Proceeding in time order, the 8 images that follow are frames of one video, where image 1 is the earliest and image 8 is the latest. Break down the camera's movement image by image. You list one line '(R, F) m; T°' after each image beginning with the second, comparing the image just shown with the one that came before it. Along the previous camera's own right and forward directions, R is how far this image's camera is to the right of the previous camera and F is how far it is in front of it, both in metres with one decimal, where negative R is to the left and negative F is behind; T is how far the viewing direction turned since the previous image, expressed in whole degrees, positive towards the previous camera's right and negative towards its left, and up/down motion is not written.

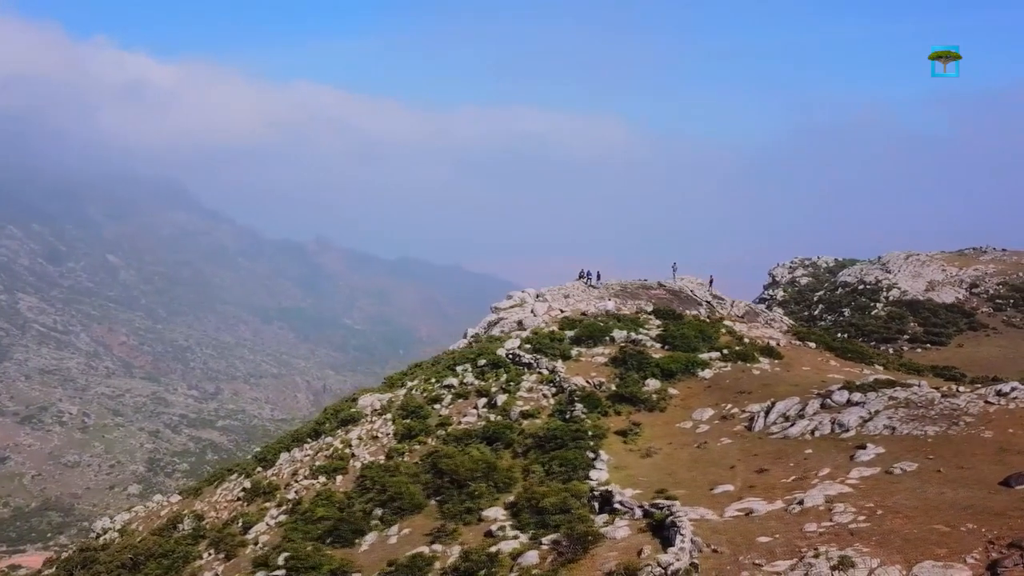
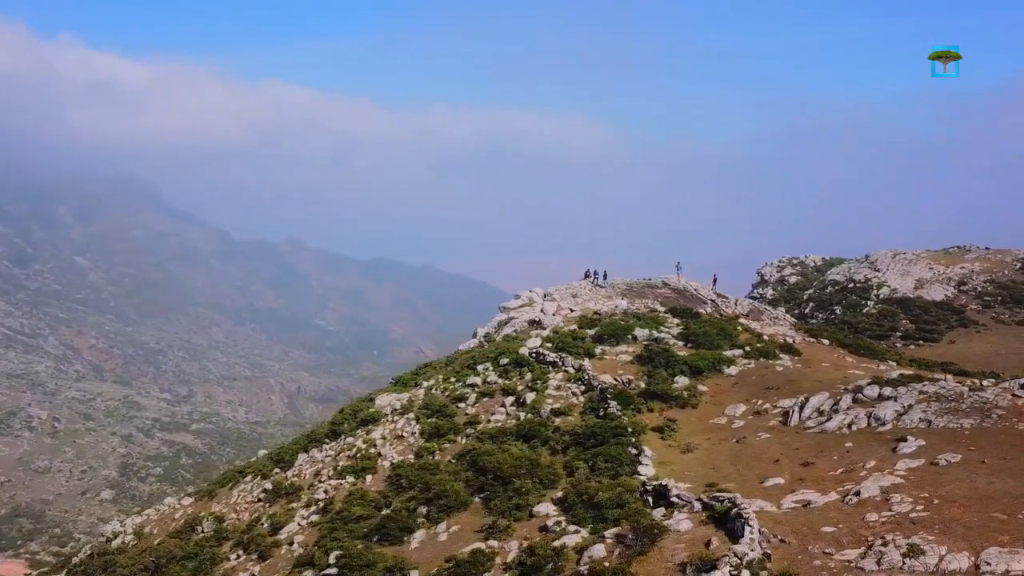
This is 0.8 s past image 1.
(-1.7, -0.2) m; +2°
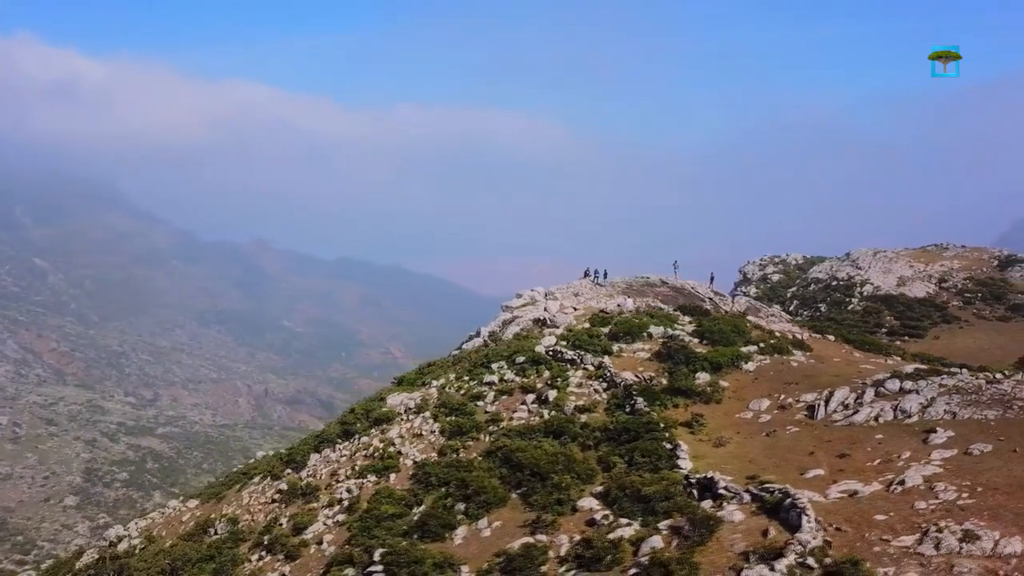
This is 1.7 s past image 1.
(-1.7, -0.2) m; +2°
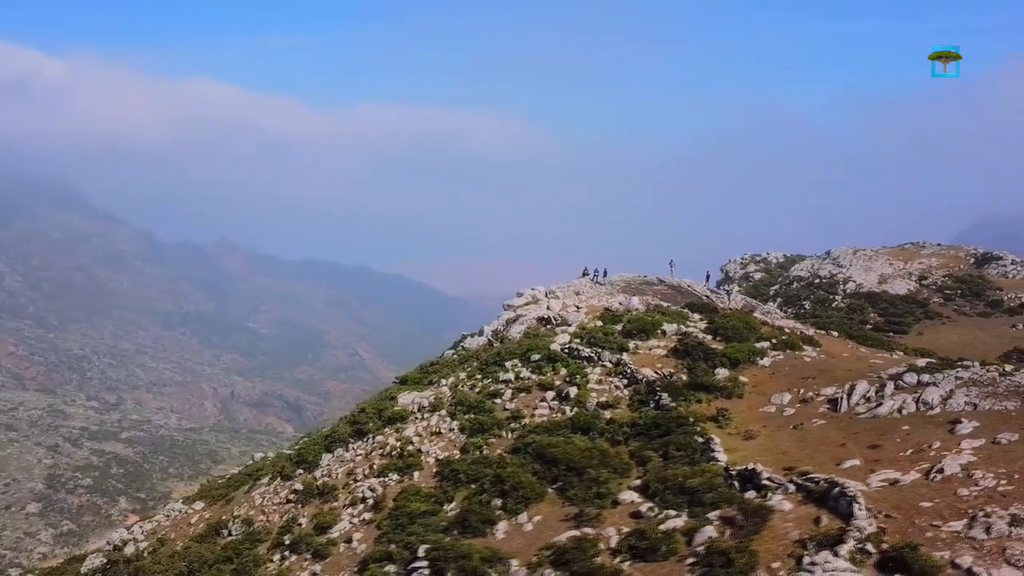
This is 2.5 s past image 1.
(-1.7, -0.2) m; +2°
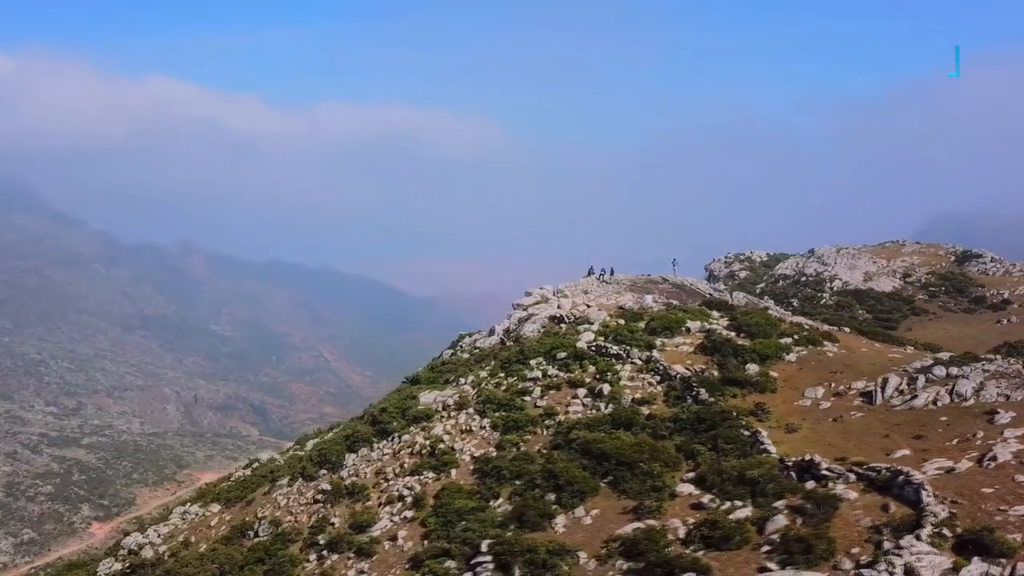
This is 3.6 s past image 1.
(-2.2, -0.3) m; +2°
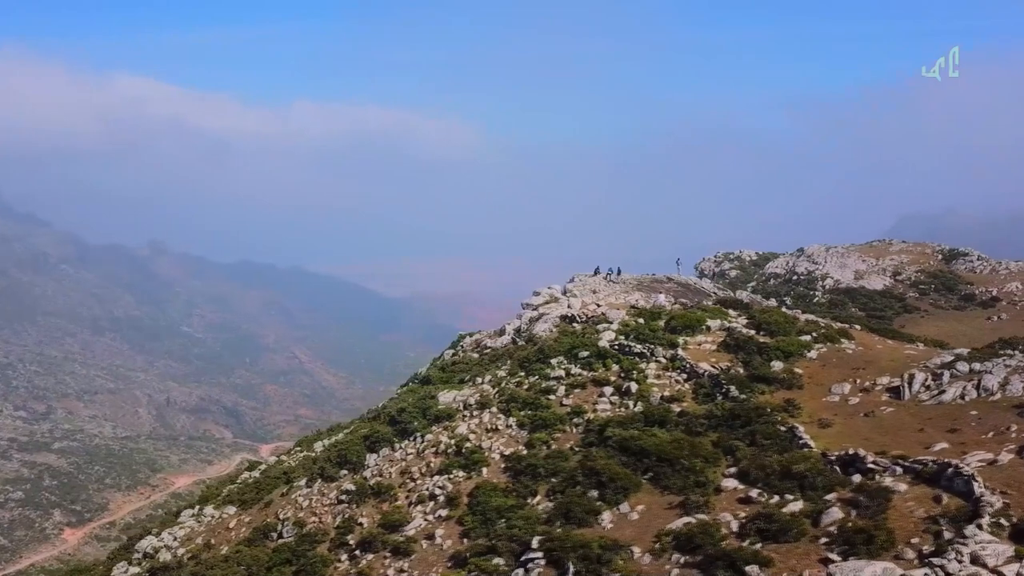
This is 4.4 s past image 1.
(-1.8, -0.2) m; +2°
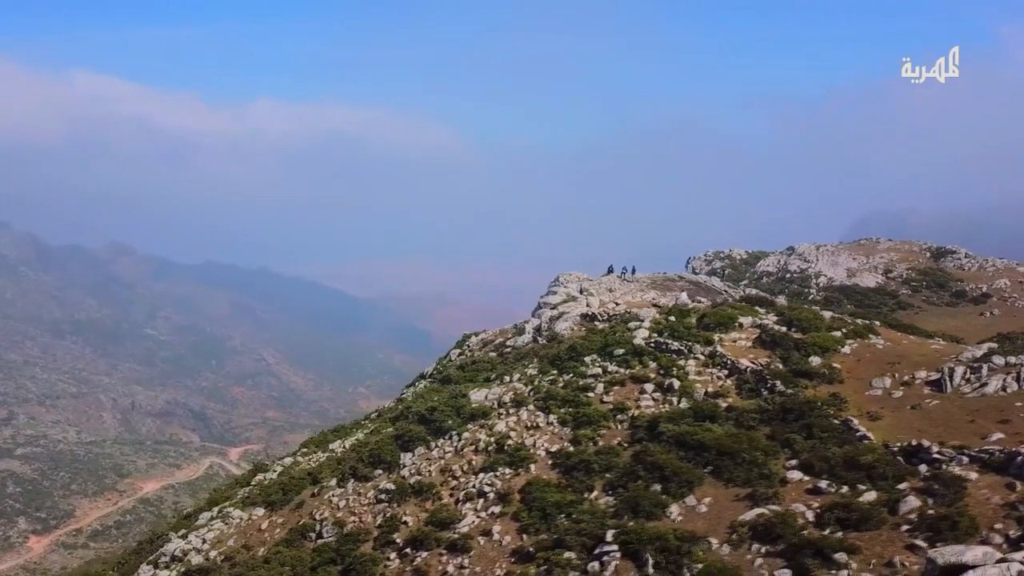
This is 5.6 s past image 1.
(-2.5, -0.3) m; +2°
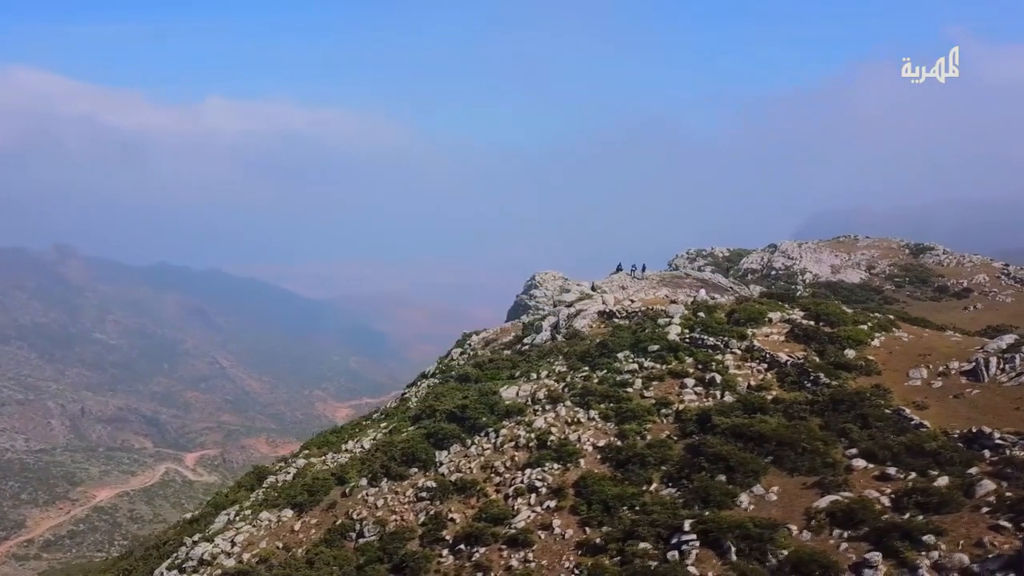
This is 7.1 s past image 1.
(-3.0, -0.2) m; +3°
